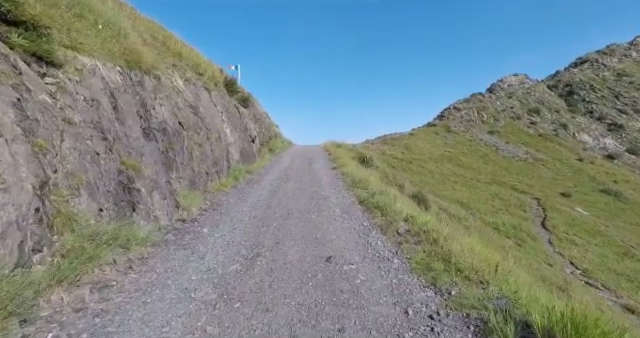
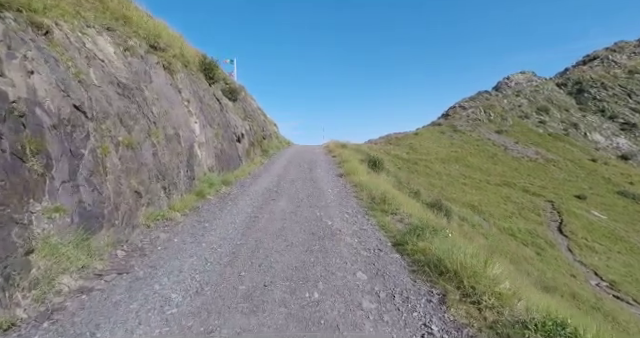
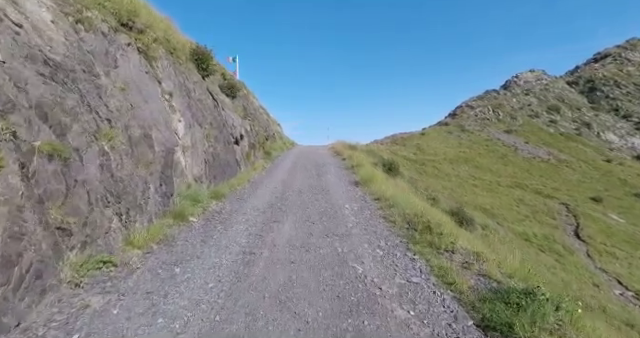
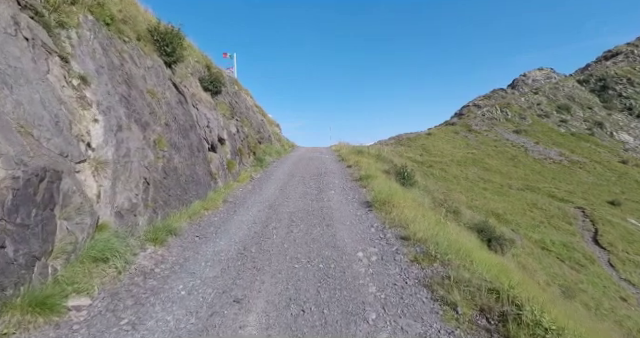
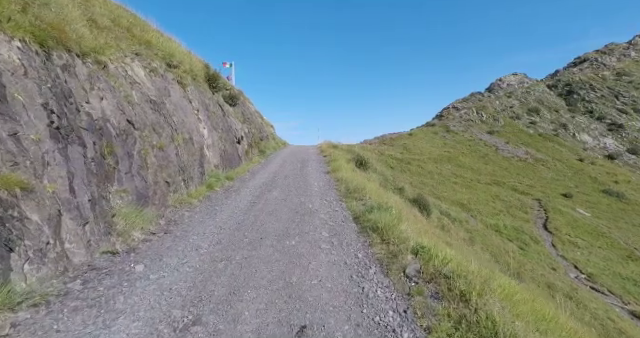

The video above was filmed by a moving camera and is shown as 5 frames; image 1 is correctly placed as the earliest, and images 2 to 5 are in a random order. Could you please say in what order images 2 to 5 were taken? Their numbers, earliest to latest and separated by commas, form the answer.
5, 2, 3, 4
